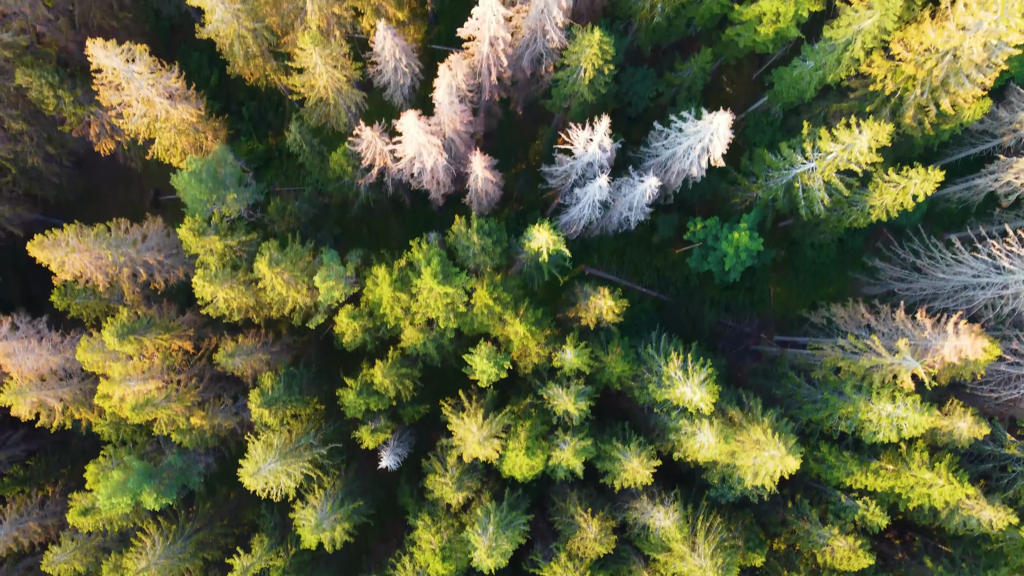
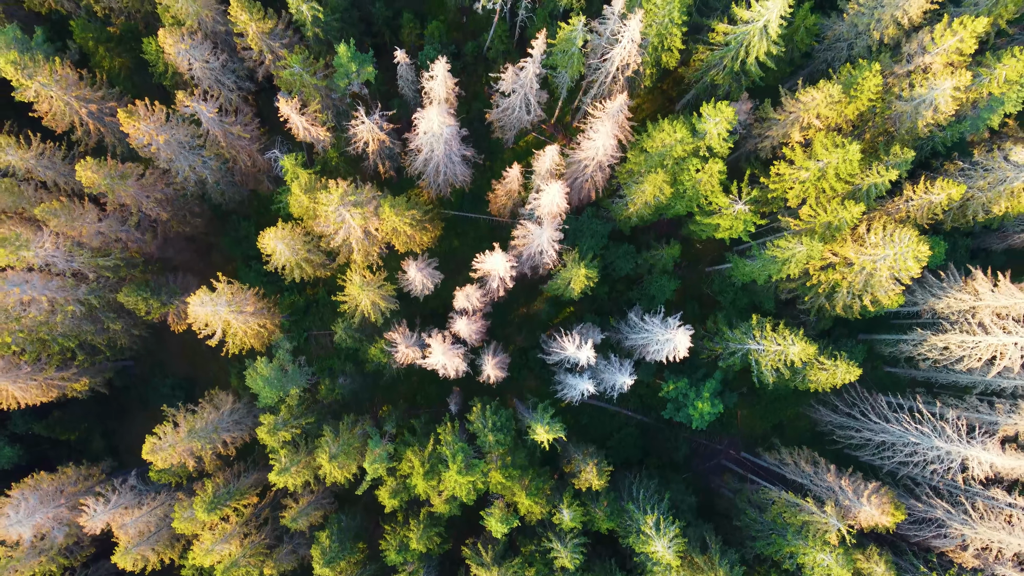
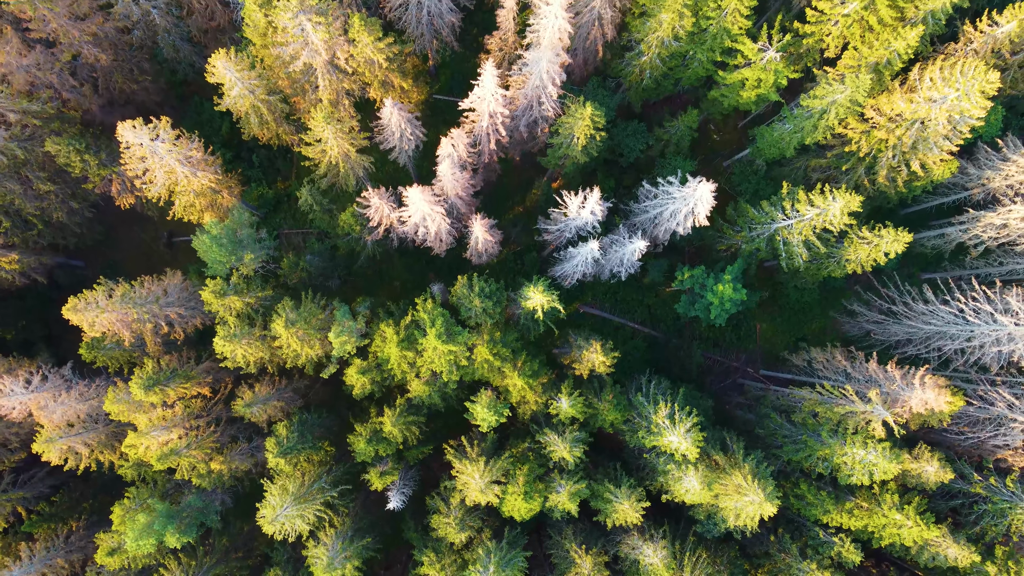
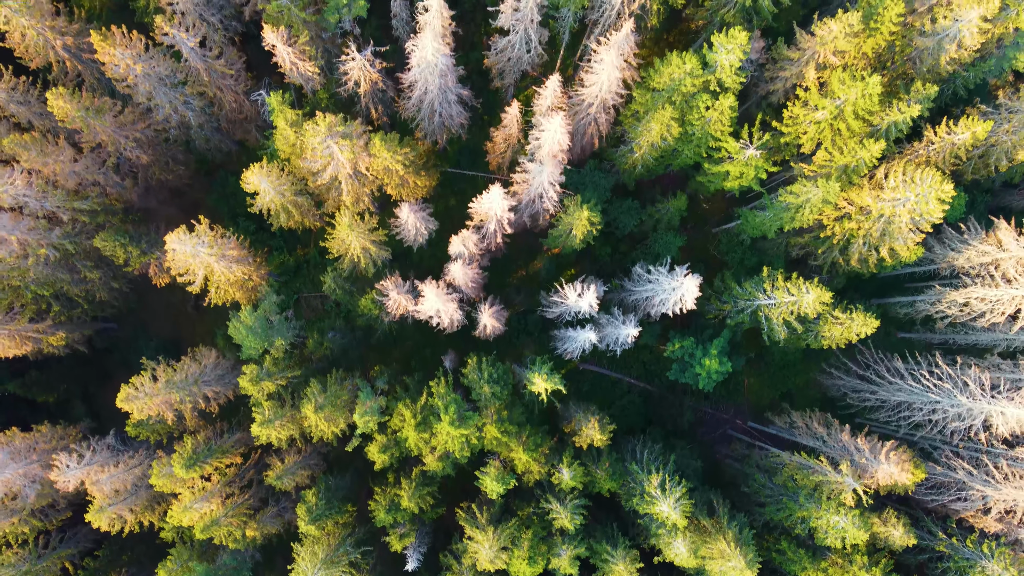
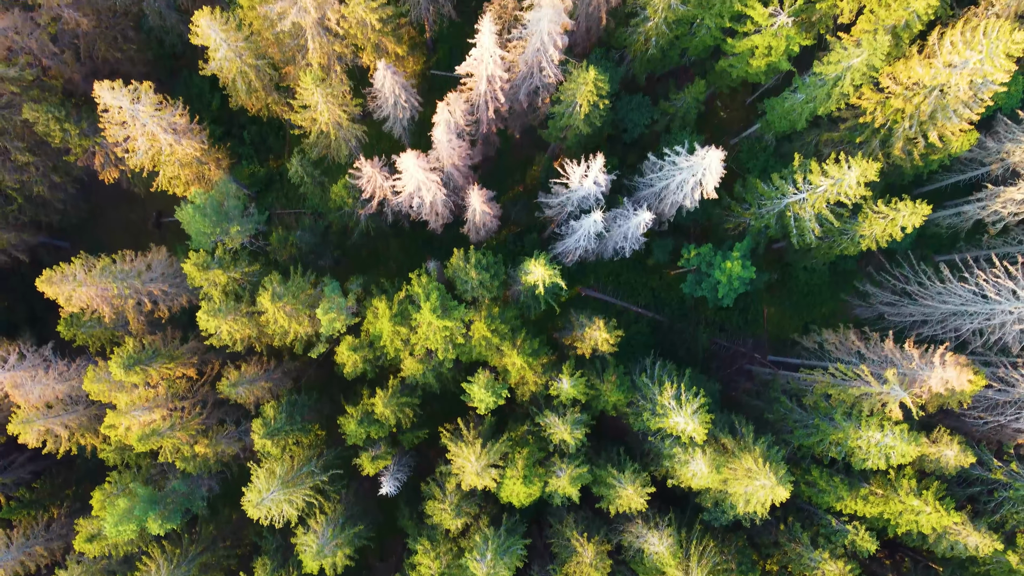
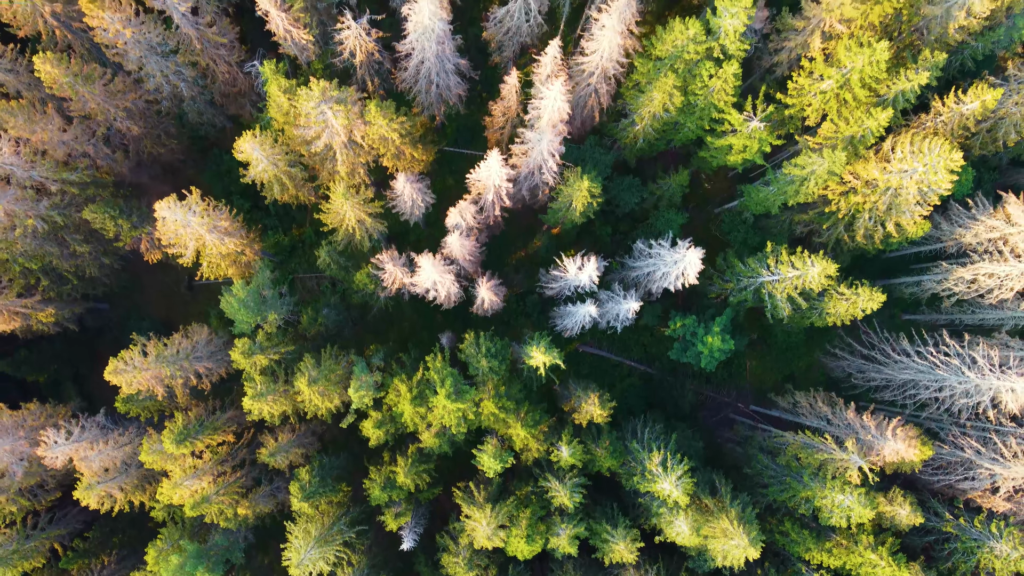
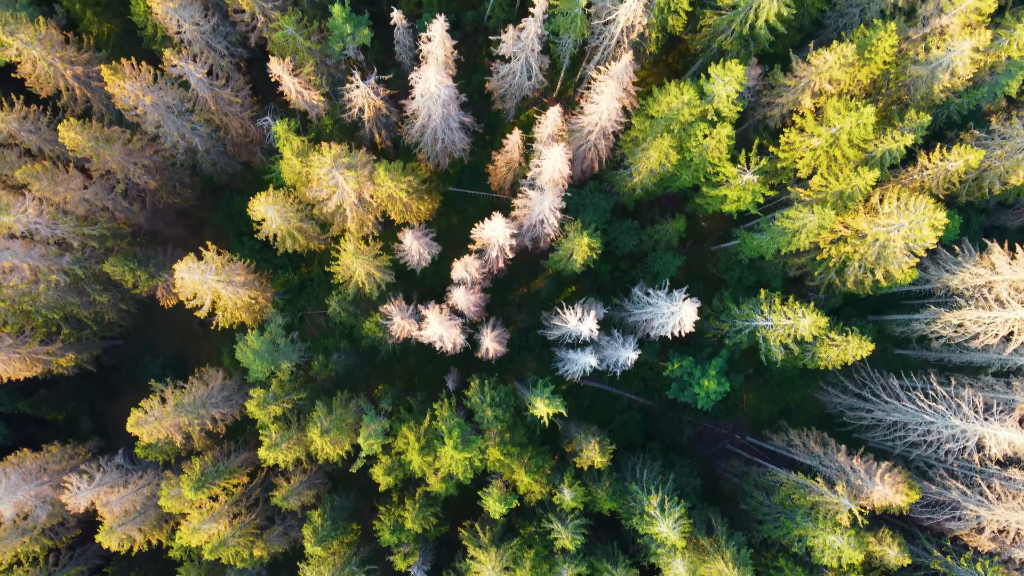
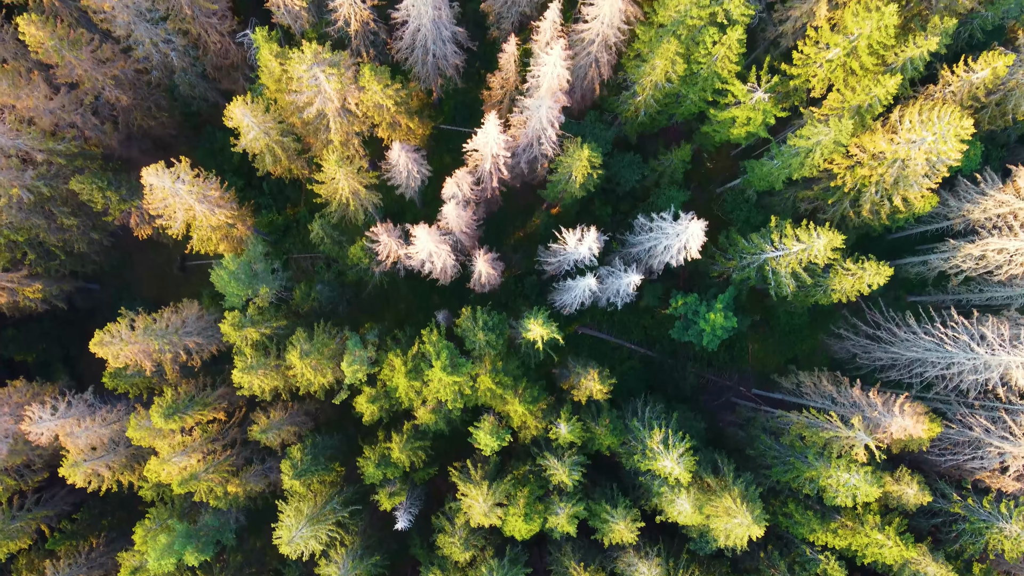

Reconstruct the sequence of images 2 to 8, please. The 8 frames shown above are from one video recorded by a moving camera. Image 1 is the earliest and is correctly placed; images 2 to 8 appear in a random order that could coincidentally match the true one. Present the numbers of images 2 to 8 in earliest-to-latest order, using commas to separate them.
5, 3, 8, 6, 4, 7, 2
